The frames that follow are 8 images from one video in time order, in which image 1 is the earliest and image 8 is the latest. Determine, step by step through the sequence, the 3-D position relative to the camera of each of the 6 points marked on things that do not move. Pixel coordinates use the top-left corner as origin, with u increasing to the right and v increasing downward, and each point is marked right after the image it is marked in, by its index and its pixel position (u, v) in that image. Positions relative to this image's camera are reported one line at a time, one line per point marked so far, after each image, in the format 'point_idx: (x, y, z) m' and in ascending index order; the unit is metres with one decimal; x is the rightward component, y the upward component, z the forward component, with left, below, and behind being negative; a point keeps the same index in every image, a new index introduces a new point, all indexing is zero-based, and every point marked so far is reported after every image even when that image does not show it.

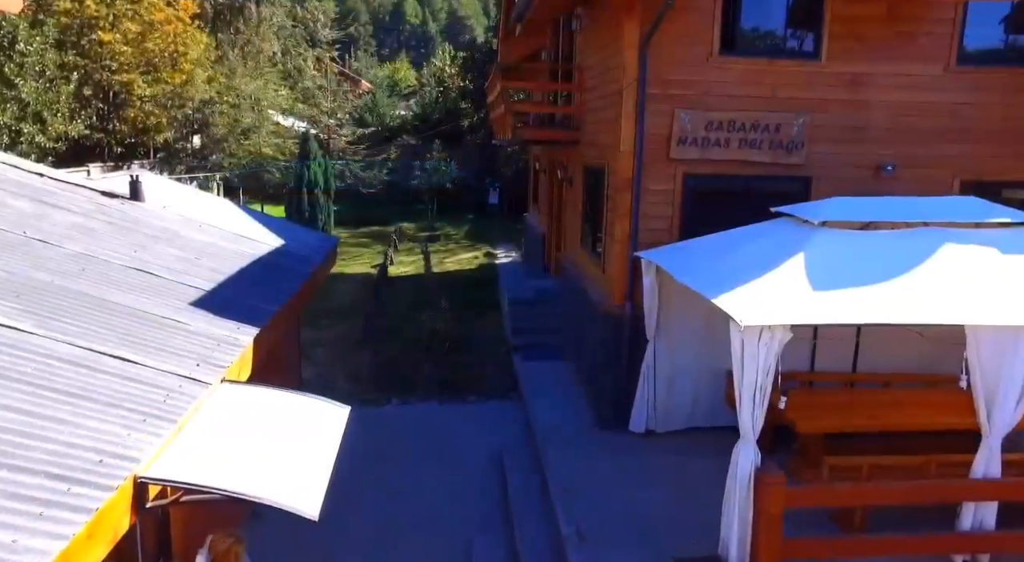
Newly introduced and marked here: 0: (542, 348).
0: (+0.5, -1.1, +11.1) m
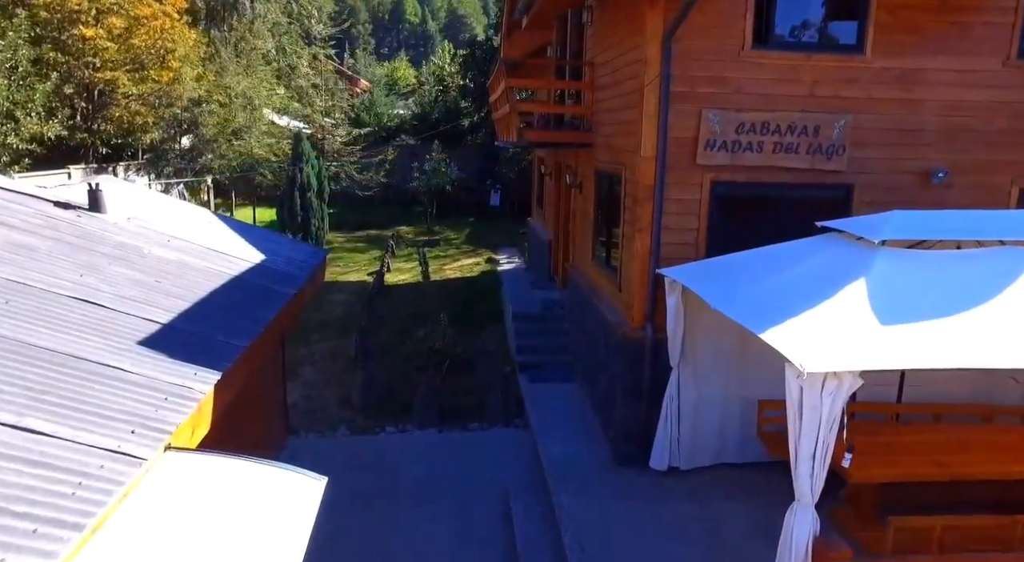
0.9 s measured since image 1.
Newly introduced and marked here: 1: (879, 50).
0: (+0.6, -1.3, +10.2) m
1: (+3.7, +2.3, +7.1) m
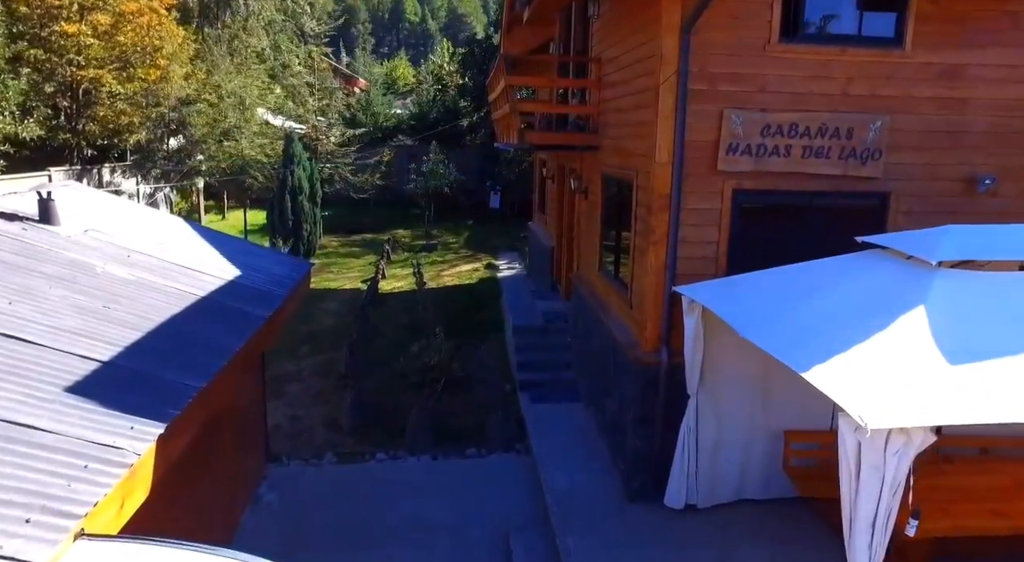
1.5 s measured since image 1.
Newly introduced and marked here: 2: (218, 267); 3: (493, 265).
0: (+0.6, -1.5, +9.6) m
1: (+3.7, +2.1, +6.4) m
2: (-2.8, +0.1, +6.7) m
3: (-0.5, +0.4, +17.4) m
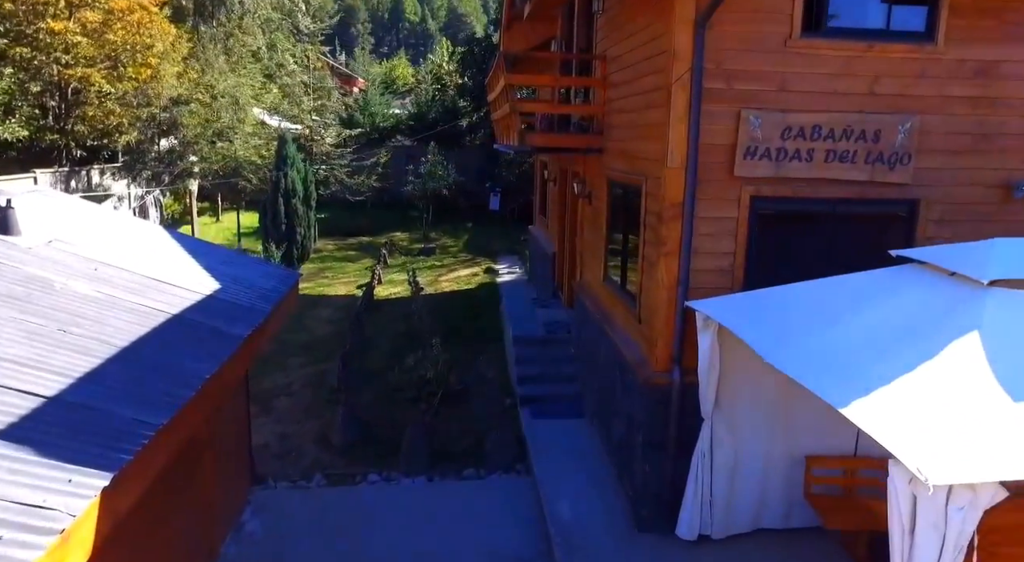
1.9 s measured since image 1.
0: (+0.6, -1.6, +9.1) m
1: (+3.7, +2.0, +5.9) m
2: (-2.8, 0.0, +6.2) m
3: (-0.5, +0.3, +16.9) m
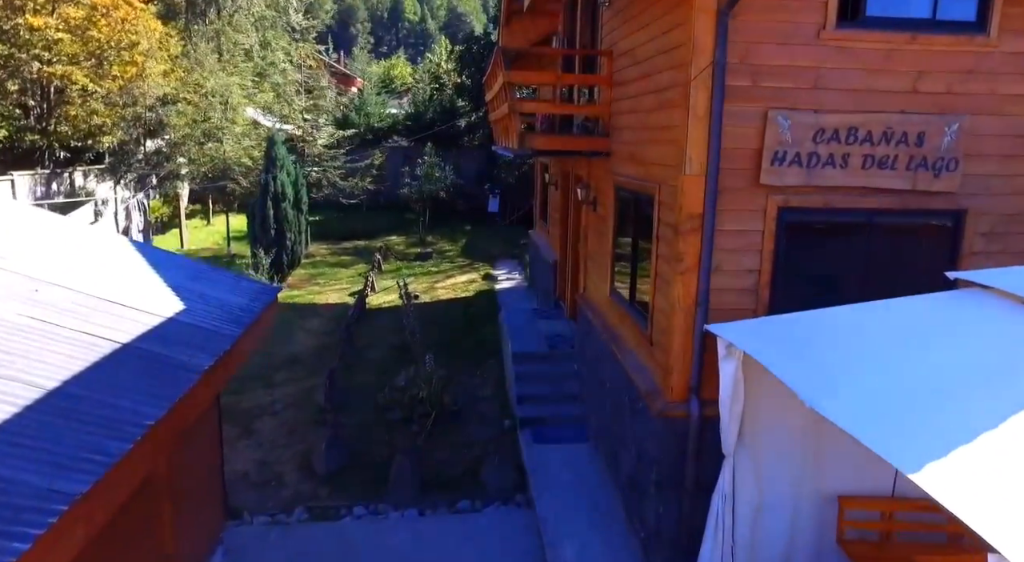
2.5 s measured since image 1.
0: (+0.6, -1.7, +8.4) m
1: (+3.7, +1.9, +5.2) m
2: (-2.8, -0.1, +5.5) m
3: (-0.5, +0.1, +16.3) m
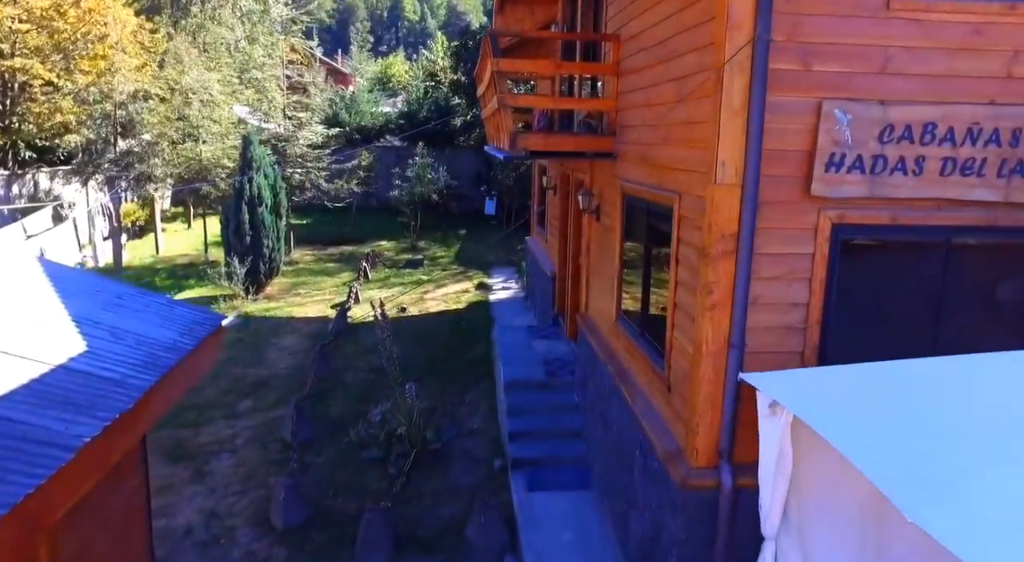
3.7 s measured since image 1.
0: (+0.5, -2.0, +7.3) m
1: (+3.6, +1.6, +4.1) m
2: (-2.9, -0.4, +4.4) m
3: (-0.6, -0.1, +15.2) m
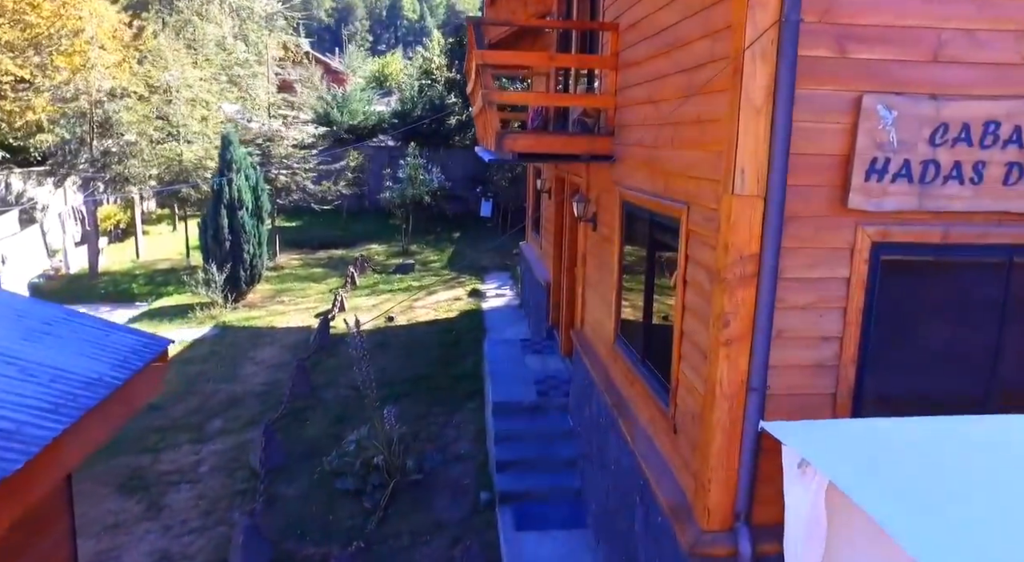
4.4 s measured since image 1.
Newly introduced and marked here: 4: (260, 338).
0: (+0.3, -2.1, +6.6) m
1: (+3.4, +1.5, +3.4) m
2: (-3.0, -0.5, +3.7) m
3: (-0.7, -0.2, +14.4) m
4: (-4.2, -0.9, +11.7) m
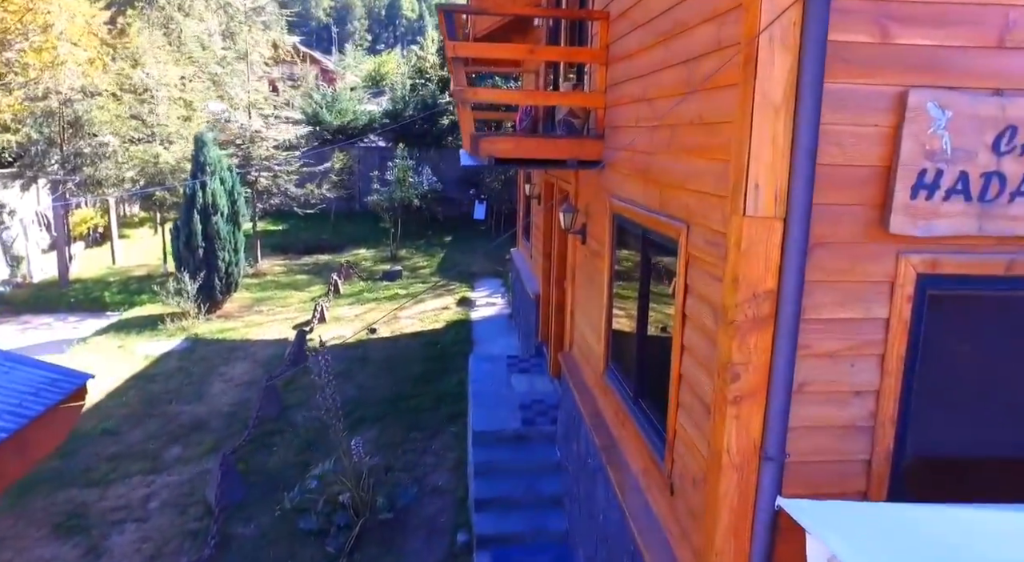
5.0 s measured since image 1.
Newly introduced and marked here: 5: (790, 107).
0: (+0.2, -2.3, +5.9) m
1: (+3.3, +1.3, +2.7) m
2: (-3.2, -0.7, +3.0) m
3: (-0.9, -0.4, +13.7) m
4: (-4.3, -1.1, +11.0) m
5: (+1.0, +0.7, +2.6) m
